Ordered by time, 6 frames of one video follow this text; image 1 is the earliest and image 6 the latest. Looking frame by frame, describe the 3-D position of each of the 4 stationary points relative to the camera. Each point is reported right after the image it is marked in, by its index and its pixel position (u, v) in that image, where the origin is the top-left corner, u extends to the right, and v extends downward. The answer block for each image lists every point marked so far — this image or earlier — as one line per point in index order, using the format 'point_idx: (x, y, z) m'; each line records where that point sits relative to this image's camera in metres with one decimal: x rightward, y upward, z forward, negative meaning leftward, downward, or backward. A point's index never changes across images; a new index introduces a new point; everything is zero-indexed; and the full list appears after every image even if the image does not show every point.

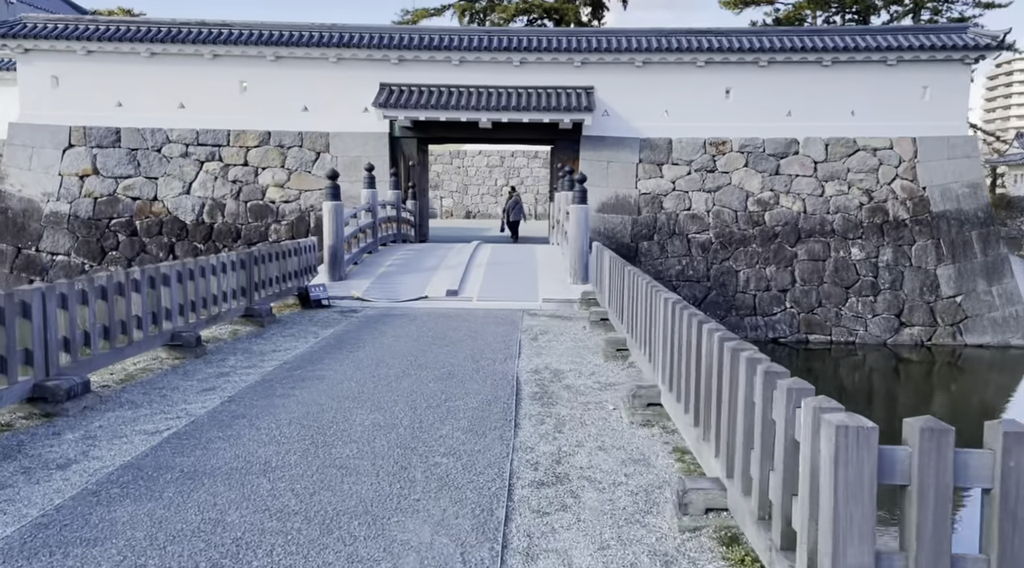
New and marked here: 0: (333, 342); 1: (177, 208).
0: (-1.2, -0.4, +6.7) m
1: (-5.5, +1.3, +16.2) m
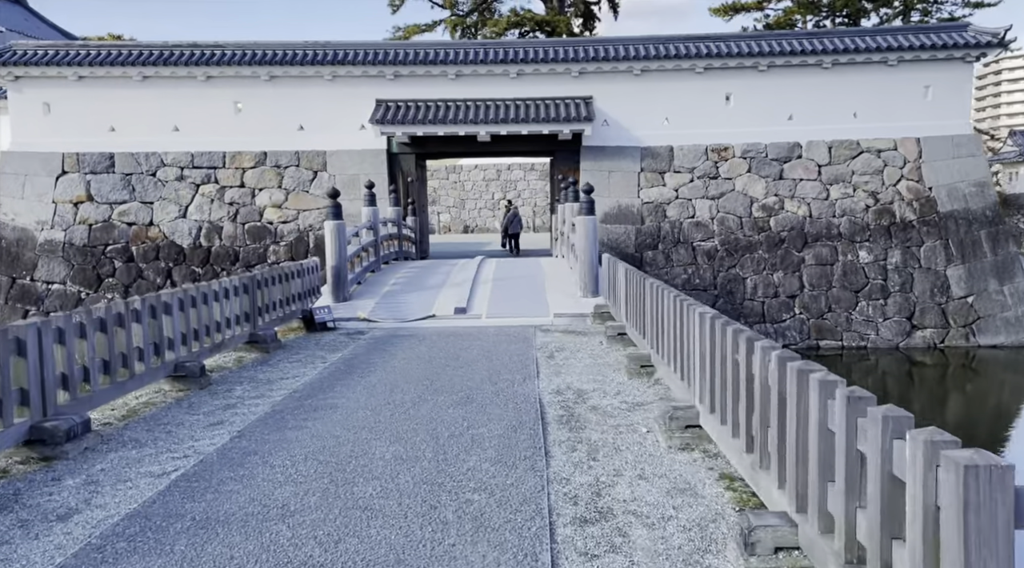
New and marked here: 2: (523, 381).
0: (-1.1, -0.5, +6.4) m
1: (-5.5, +0.8, +16.0) m
2: (+0.1, -0.6, +5.8) m
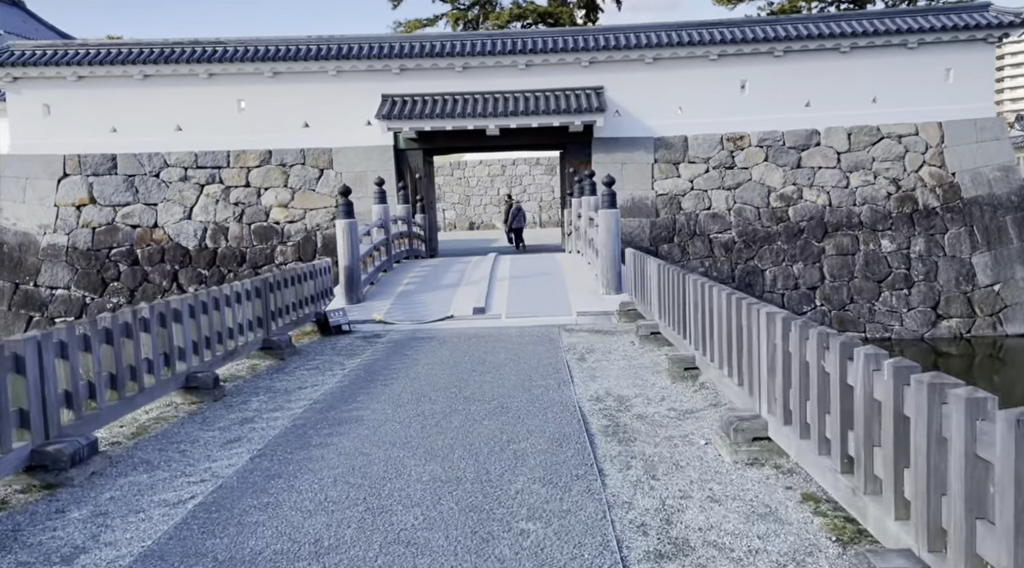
0: (-0.9, -0.6, +6.0) m
1: (-5.3, +0.8, +15.6) m
2: (+0.3, -0.6, +5.4) m
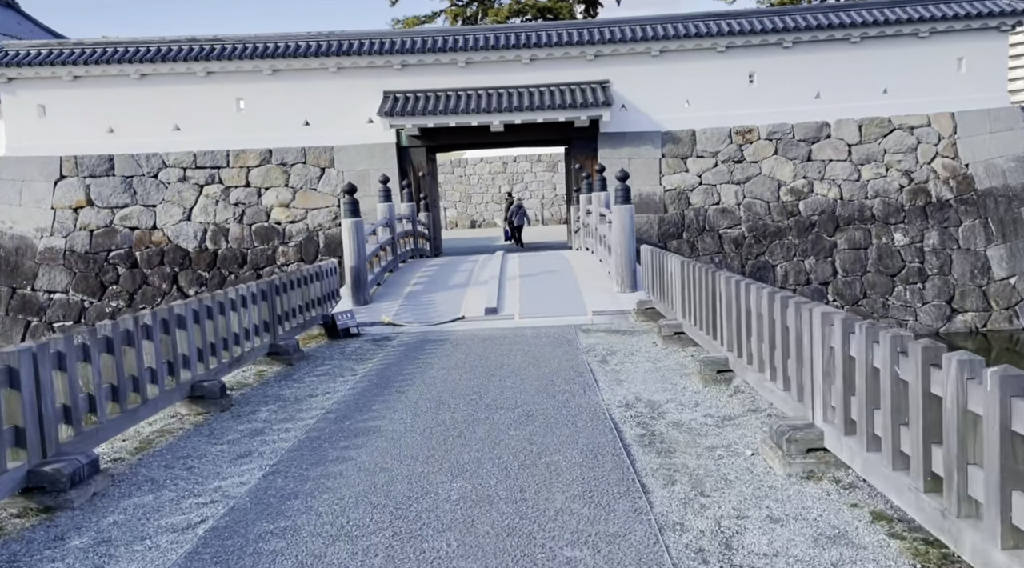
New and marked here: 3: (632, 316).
0: (-0.8, -0.6, +5.7) m
1: (-5.2, +0.8, +15.3) m
2: (+0.4, -0.6, +5.2) m
3: (+1.0, -0.3, +8.2) m
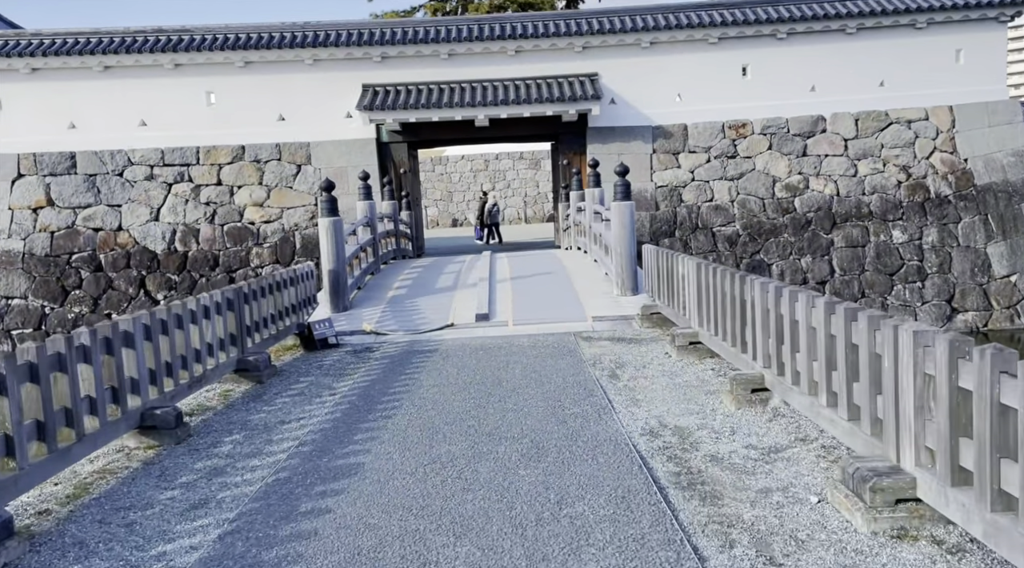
0: (-0.8, -0.6, +5.0) m
1: (-5.4, +0.7, +14.5) m
2: (+0.4, -0.6, +4.5) m
3: (+1.0, -0.3, +7.5) m
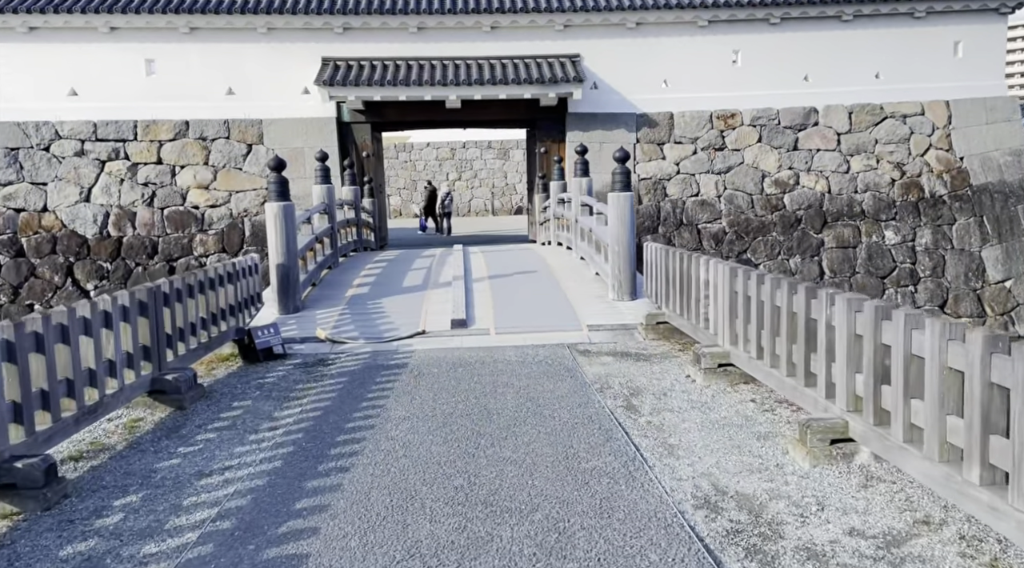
0: (-0.8, -0.6, +3.8) m
1: (-5.8, +0.9, +13.1) m
2: (+0.4, -0.6, +3.3) m
3: (+0.8, -0.3, +6.4) m
